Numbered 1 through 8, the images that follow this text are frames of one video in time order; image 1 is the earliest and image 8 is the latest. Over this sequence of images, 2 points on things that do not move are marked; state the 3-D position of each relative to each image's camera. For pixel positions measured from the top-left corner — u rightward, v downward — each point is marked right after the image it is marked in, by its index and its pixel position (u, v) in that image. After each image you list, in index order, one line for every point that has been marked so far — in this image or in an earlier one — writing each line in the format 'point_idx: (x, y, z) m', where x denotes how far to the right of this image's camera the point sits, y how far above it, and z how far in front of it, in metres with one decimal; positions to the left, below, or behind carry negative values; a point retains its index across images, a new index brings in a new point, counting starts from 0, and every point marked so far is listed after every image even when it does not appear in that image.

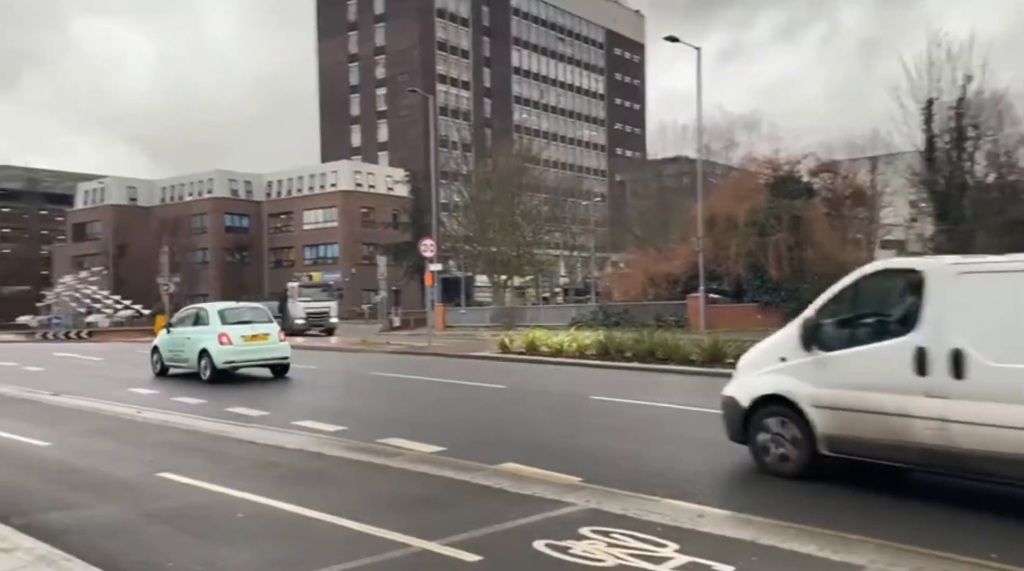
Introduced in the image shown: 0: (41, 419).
0: (-7.0, -2.0, +12.7) m
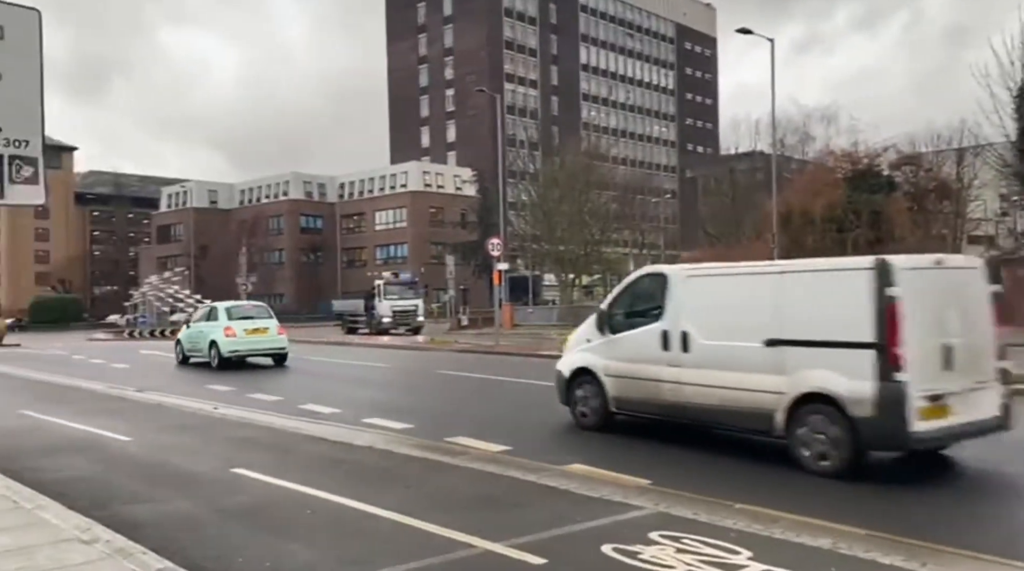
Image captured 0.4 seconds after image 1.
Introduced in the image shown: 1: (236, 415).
0: (-6.0, -2.0, +13.1) m
1: (-4.1, -1.9, +12.9) m
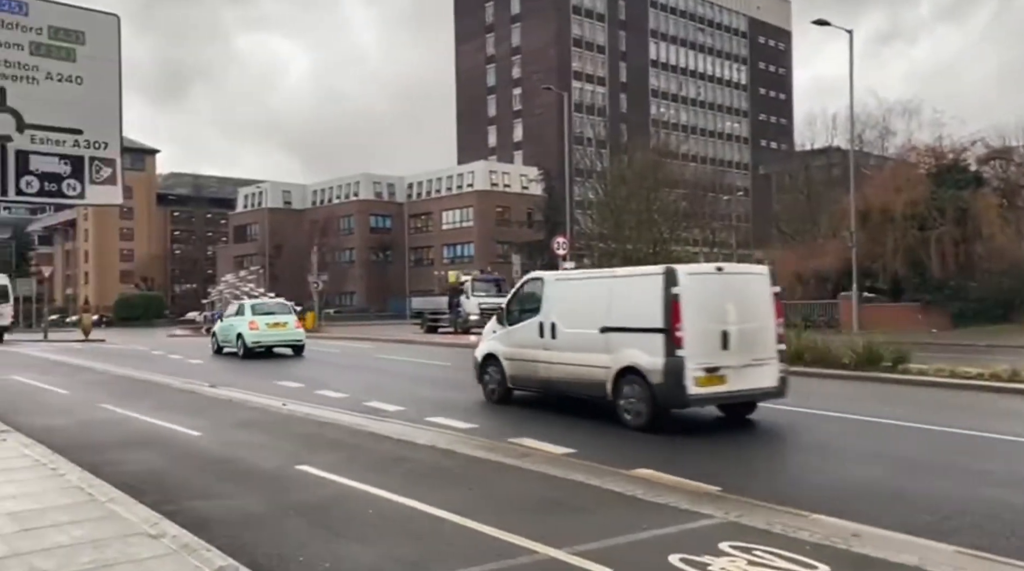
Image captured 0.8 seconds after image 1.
0: (-4.9, -1.9, +13.4) m
1: (-3.2, -1.9, +13.0) m
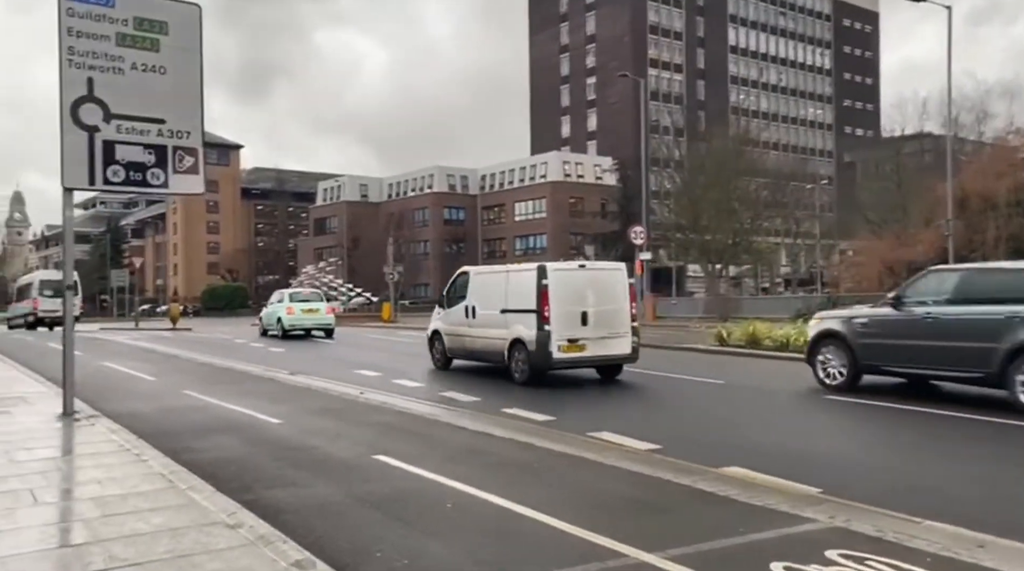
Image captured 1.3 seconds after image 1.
0: (-3.7, -1.8, +13.4) m
1: (-2.0, -1.7, +12.9) m
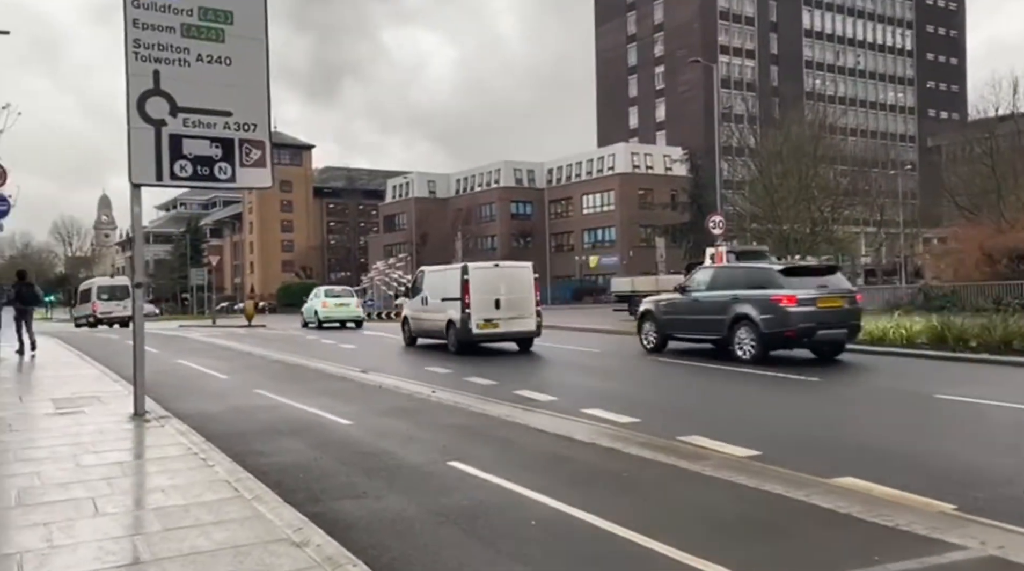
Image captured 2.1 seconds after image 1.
0: (-2.6, -1.7, +13.1) m
1: (-0.9, -1.7, +12.4) m
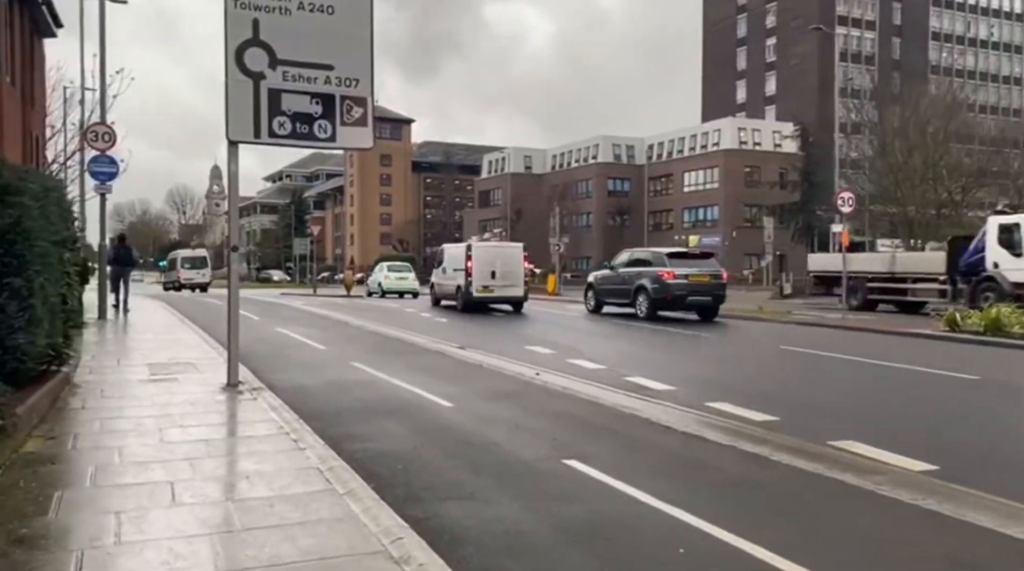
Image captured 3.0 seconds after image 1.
0: (-1.0, -1.3, +12.2) m
1: (+0.6, -1.3, +11.4) m
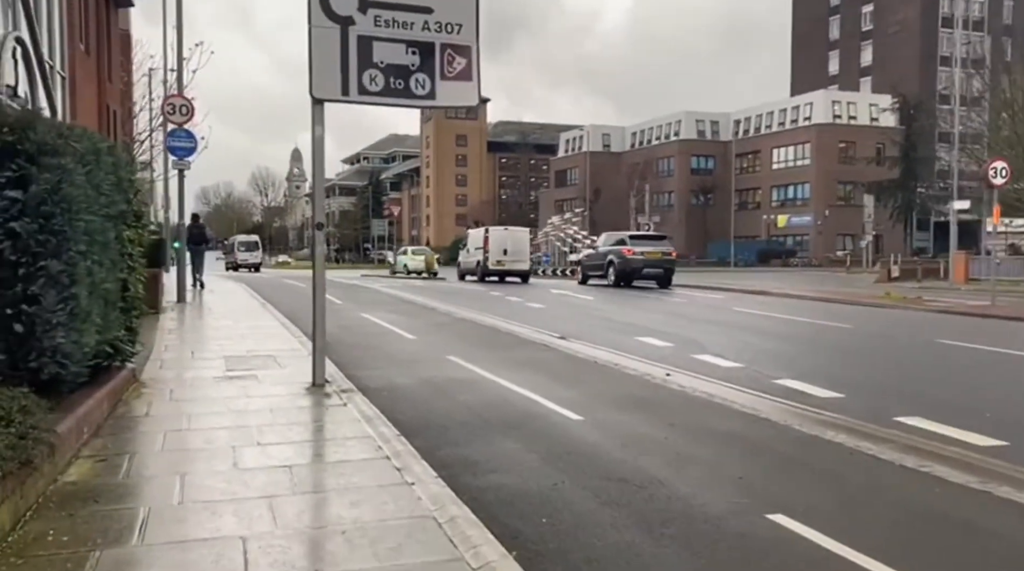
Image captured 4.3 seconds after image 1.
0: (+0.6, -1.1, +10.5) m
1: (+2.1, -1.1, +9.5) m
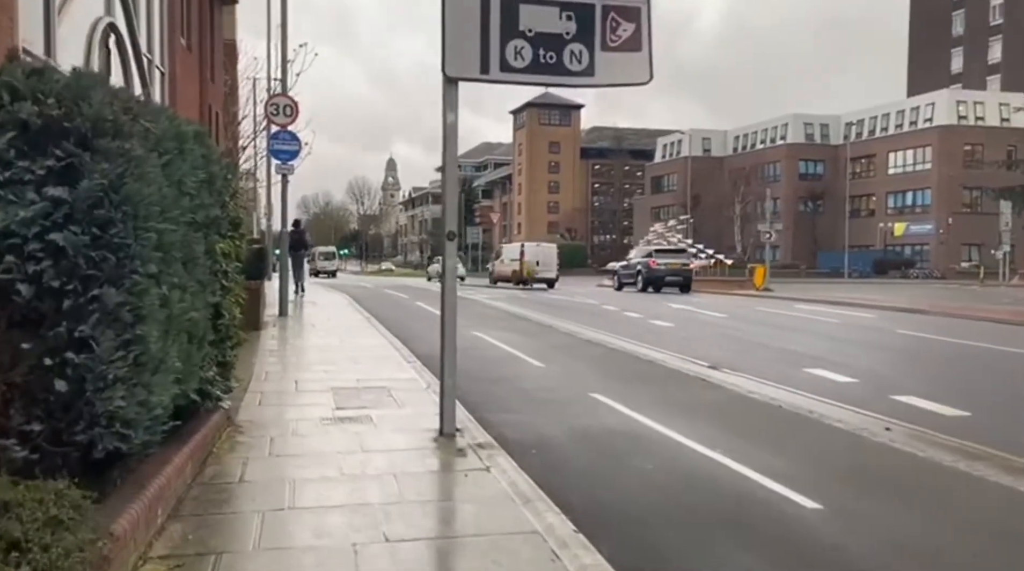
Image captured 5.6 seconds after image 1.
0: (+2.2, -1.3, +8.4) m
1: (+3.6, -1.4, +7.3) m
